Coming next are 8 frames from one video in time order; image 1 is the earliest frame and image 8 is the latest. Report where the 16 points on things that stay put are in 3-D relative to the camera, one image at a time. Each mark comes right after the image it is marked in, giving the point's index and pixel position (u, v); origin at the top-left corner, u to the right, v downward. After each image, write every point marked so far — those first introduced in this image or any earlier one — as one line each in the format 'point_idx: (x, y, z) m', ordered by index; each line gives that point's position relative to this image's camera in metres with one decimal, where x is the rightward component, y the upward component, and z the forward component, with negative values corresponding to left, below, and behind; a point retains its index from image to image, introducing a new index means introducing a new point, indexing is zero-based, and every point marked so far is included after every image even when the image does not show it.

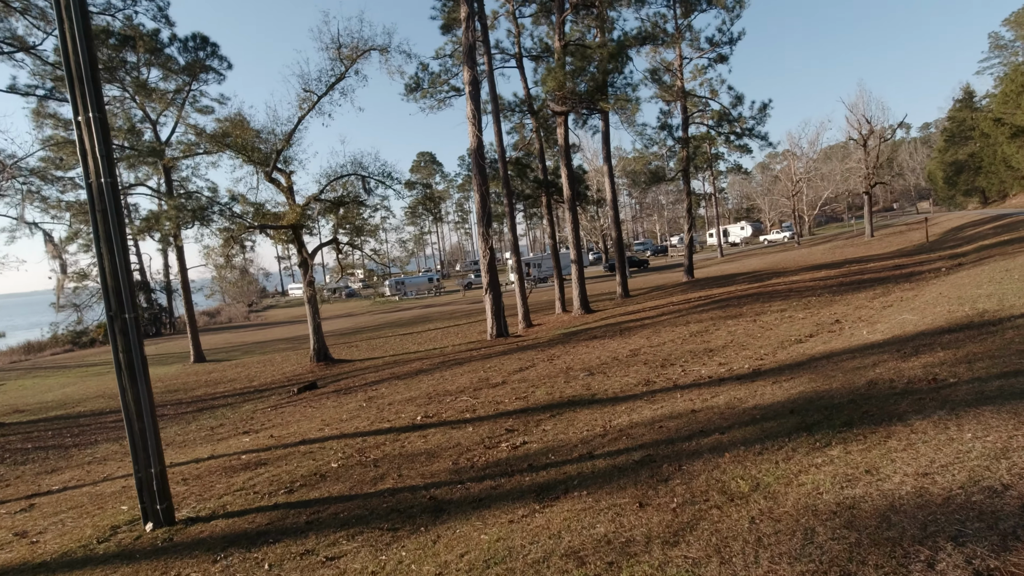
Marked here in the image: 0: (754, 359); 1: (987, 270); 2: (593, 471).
0: (+3.5, -1.0, +8.3) m
1: (+9.8, +0.4, +11.9) m
2: (+0.6, -1.4, +4.5) m
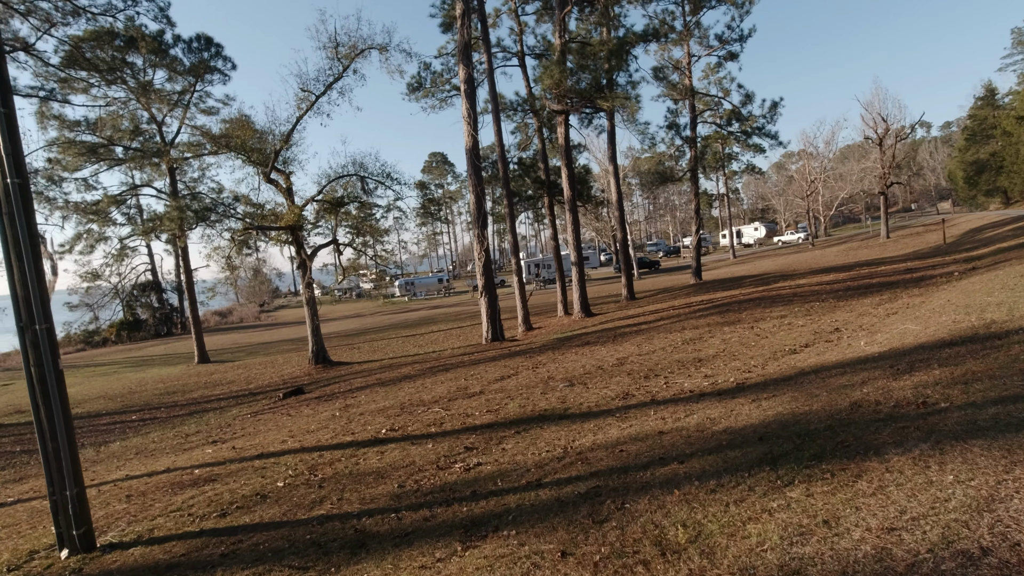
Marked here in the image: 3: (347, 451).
0: (+3.1, -1.1, +7.8) m
1: (+9.5, +0.2, +11.2) m
2: (+0.1, -1.5, +4.1) m
3: (-2.0, -1.9, +6.9) m
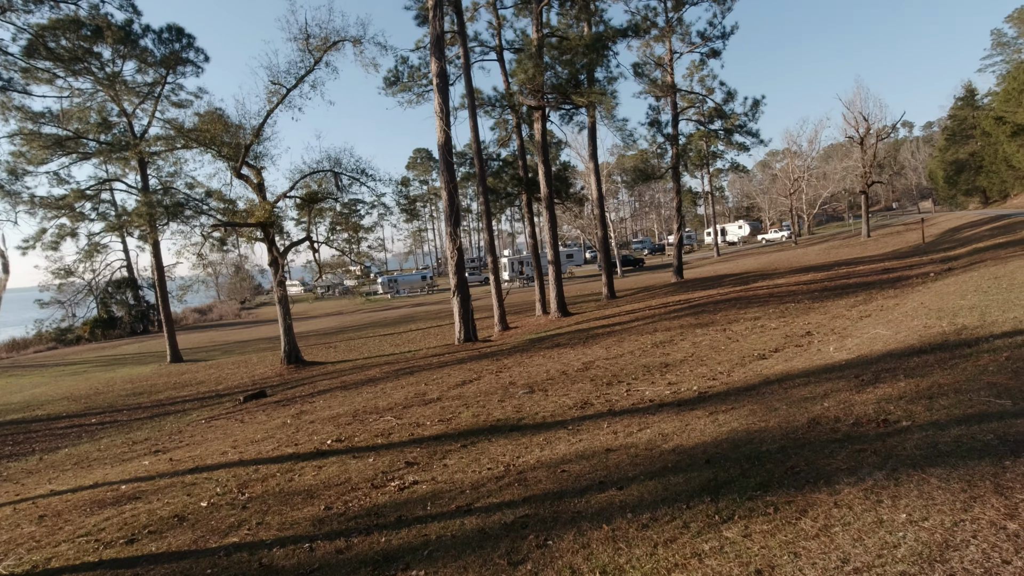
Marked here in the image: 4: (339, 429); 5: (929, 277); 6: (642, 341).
0: (+2.5, -1.2, +7.4) m
1: (+8.9, +0.2, +11.0) m
2: (-0.4, -1.6, +3.7) m
3: (-2.5, -2.0, +6.4) m
4: (-2.4, -1.9, +7.9) m
5: (+9.8, +0.2, +13.6) m
6: (+2.6, -1.0, +11.4) m
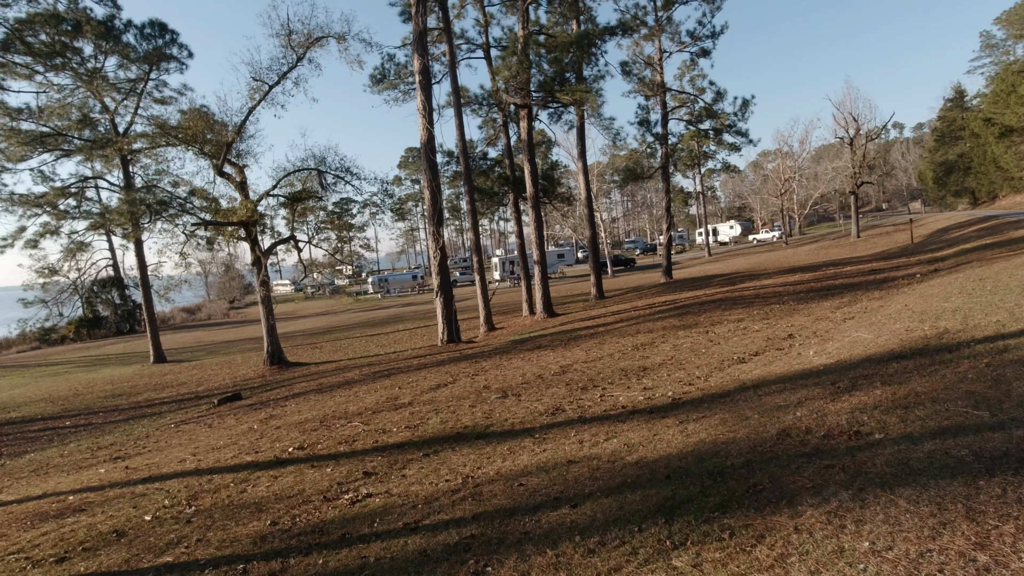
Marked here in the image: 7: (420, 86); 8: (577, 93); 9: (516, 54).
0: (+2.1, -1.2, +7.2) m
1: (+8.5, +0.2, +10.9) m
2: (-0.7, -1.6, +3.4) m
3: (-2.9, -2.0, +6.2) m
4: (-2.7, -1.9, +7.6) m
5: (+9.4, +0.2, +13.5) m
6: (+2.1, -1.1, +11.2) m
7: (-2.8, +6.2, +17.5) m
8: (+2.1, +6.4, +18.9) m
9: (+0.1, +7.6, +18.7) m
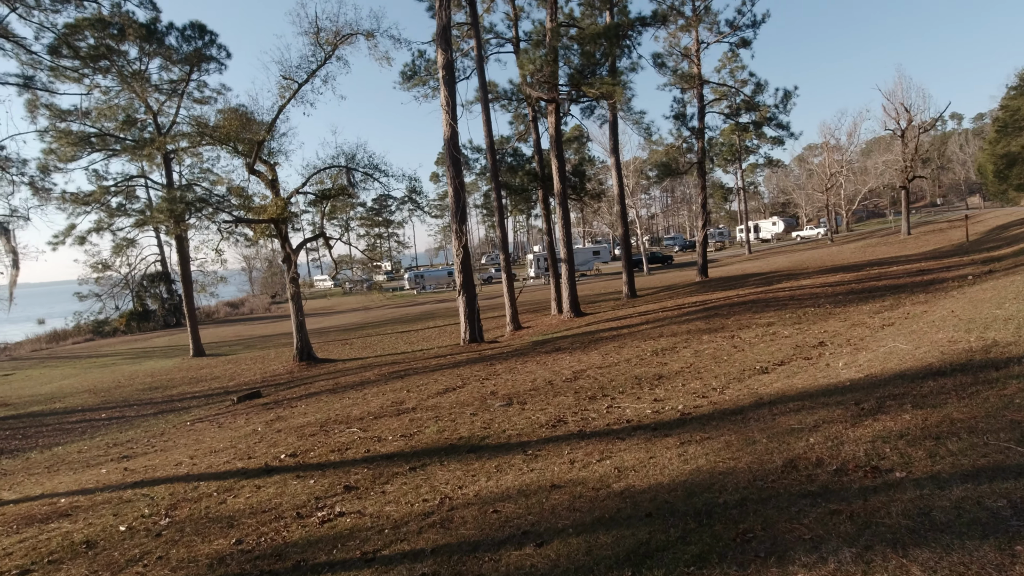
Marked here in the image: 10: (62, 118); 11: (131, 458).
0: (+2.1, -1.2, +6.7) m
1: (+8.7, +0.1, +9.9) m
2: (-0.9, -1.7, +3.1) m
3: (-3.0, -2.0, +6.0) m
4: (-2.7, -1.9, +7.4) m
5: (+9.8, +0.2, +12.5) m
6: (+2.4, -1.1, +10.6) m
7: (-2.1, +6.2, +17.3) m
8: (+2.9, +6.4, +18.3) m
9: (+0.9, +7.6, +18.3) m
10: (-14.5, +5.4, +18.4) m
11: (-5.4, -2.4, +8.2) m
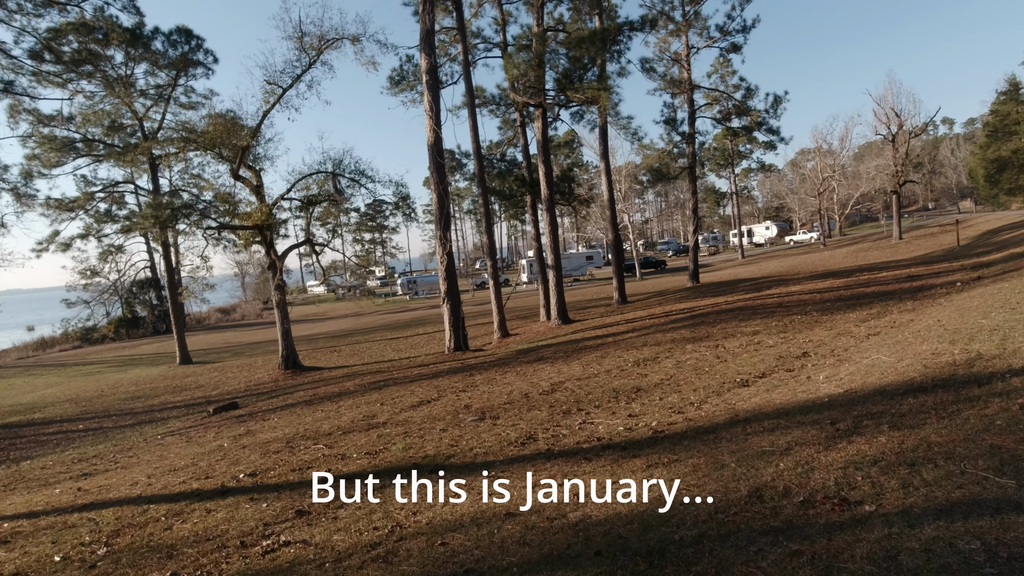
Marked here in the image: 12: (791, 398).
0: (+1.8, -1.4, +6.4) m
1: (+8.3, 0.0, +9.7) m
2: (-1.3, -1.8, +2.8) m
3: (-3.3, -2.1, +5.7) m
4: (-3.0, -2.1, +7.1) m
5: (+9.4, 0.0, +12.3) m
6: (+2.0, -1.2, +10.4) m
7: (-2.5, +6.0, +17.1) m
8: (+2.5, +6.2, +18.1) m
9: (+0.5, +7.4, +18.1) m
10: (-14.9, +5.2, +18.1) m
11: (-5.7, -2.6, +7.9) m
12: (+2.8, -1.1, +5.8) m
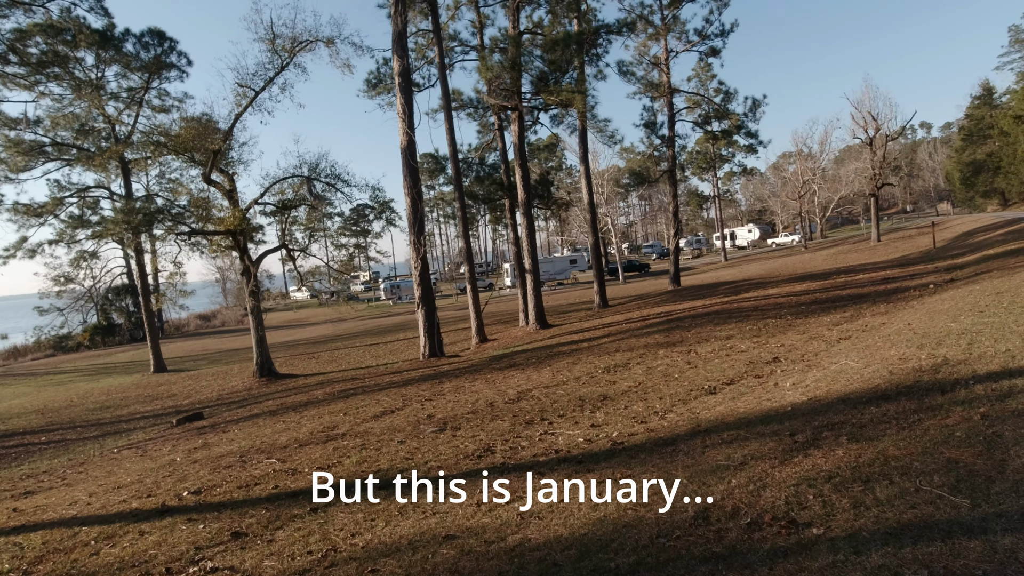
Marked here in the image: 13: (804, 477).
0: (+1.3, -1.4, +6.2) m
1: (+7.8, -0.1, +9.7) m
2: (-1.6, -1.8, +2.5) m
3: (-3.7, -2.2, +5.4) m
4: (-3.5, -2.2, +6.8) m
5: (+8.8, 0.0, +12.3) m
6: (+1.5, -1.3, +10.2) m
7: (-3.2, +5.8, +16.8) m
8: (+1.7, +6.0, +17.9) m
9: (-0.3, +7.2, +17.9) m
10: (-15.7, +4.9, +17.5) m
11: (-6.2, -2.7, +7.5) m
12: (+2.4, -1.2, +5.6) m
13: (+1.7, -1.1, +3.5) m
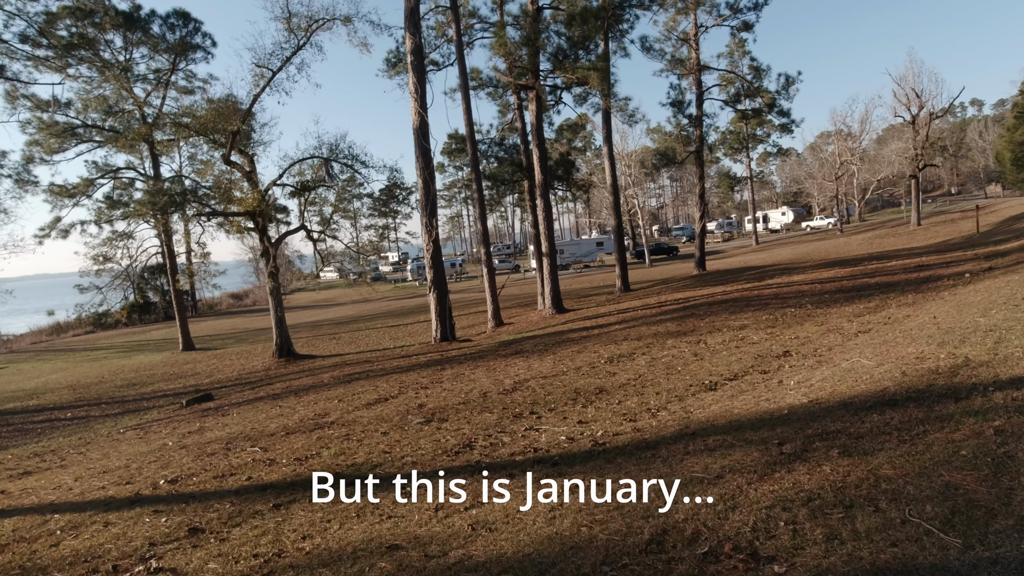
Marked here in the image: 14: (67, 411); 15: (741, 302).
0: (+1.1, -1.3, +5.9) m
1: (+7.8, +0.1, +8.9) m
2: (-2.0, -1.8, +2.4) m
3: (-3.9, -2.1, +5.3) m
4: (-3.7, -2.0, +6.7) m
5: (+8.9, +0.2, +11.5) m
6: (+1.5, -1.1, +9.8) m
7: (-2.8, +6.3, +16.4) m
8: (+2.2, +6.5, +17.3) m
9: (+0.2, +7.7, +17.3) m
10: (-15.2, +5.6, +17.8) m
11: (-6.3, -2.5, +7.6) m
12: (+2.2, -1.1, +5.2) m
13: (+1.4, -1.1, +3.1) m
14: (-14.0, -3.9, +18.2) m
15: (+5.3, -0.3, +13.5) m
